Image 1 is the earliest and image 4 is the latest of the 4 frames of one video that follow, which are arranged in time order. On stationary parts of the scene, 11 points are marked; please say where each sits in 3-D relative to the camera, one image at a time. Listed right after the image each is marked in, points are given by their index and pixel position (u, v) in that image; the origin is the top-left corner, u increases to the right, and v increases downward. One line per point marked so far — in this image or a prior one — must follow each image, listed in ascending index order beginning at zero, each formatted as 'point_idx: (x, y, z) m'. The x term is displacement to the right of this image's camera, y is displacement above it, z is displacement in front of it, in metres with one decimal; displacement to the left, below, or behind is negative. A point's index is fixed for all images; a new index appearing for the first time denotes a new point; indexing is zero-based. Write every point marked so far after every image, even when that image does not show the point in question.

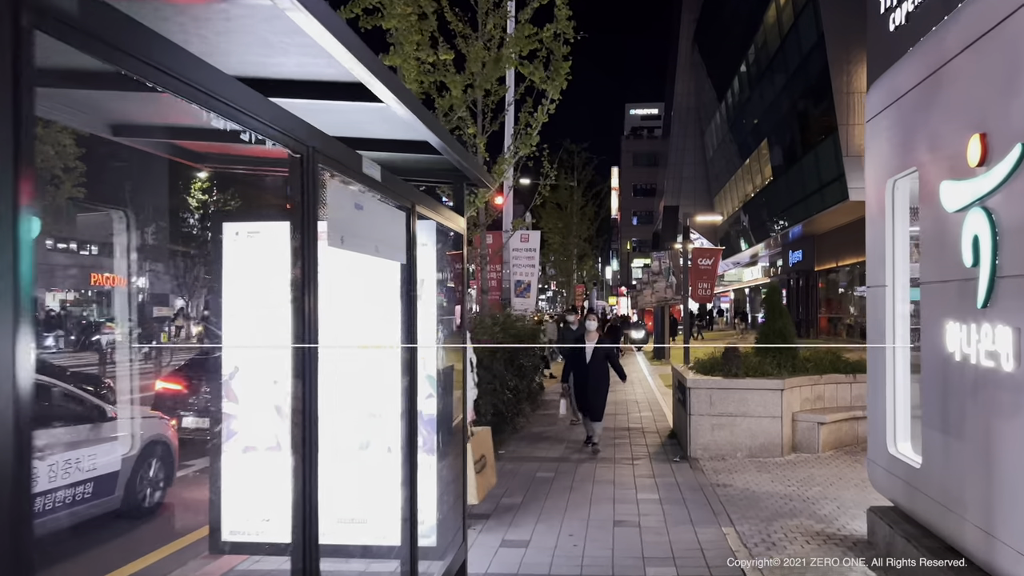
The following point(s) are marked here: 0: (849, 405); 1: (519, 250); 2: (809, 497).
0: (+4.1, -1.4, +9.7) m
1: (+0.2, +0.7, +15.3) m
2: (+2.6, -1.9, +7.2) m
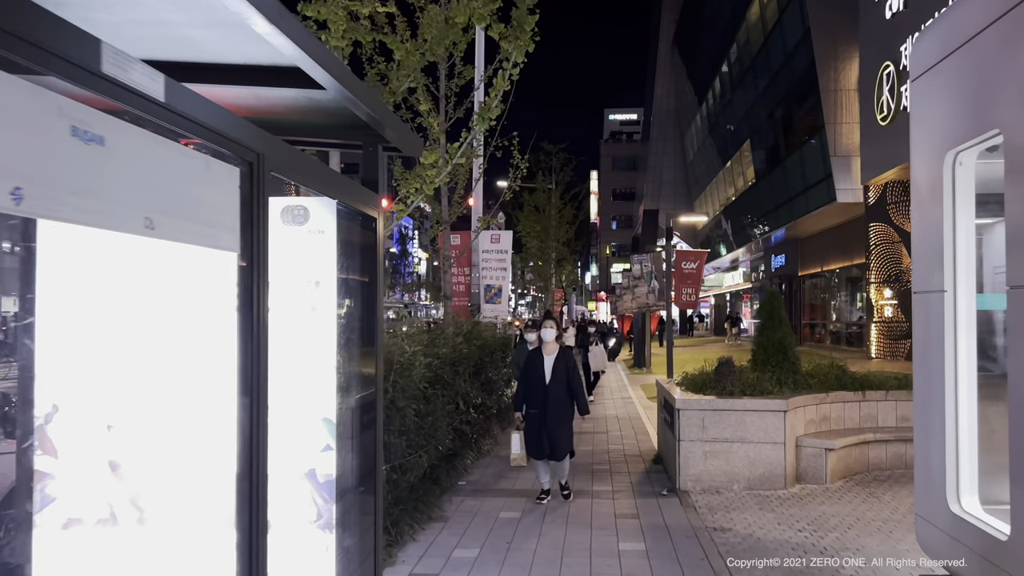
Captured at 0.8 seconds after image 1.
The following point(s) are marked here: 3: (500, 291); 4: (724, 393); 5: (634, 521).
0: (+3.7, -1.5, +8.6) m
1: (-0.4, +0.6, +14.0) m
2: (+2.3, -1.9, +6.0) m
3: (-0.2, 0.0, +14.1) m
4: (+2.1, -1.0, +8.1) m
5: (+1.0, -1.9, +6.7) m
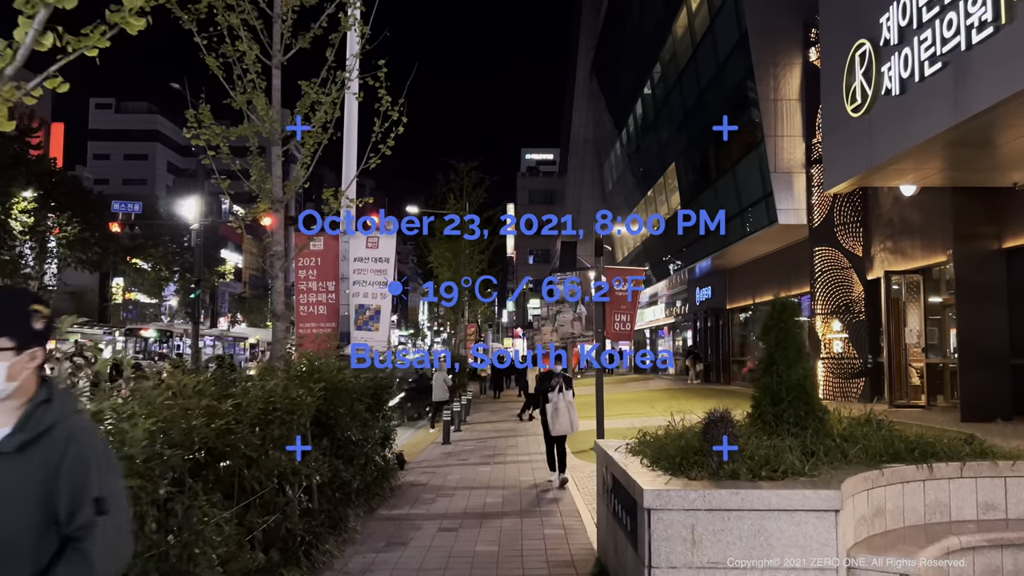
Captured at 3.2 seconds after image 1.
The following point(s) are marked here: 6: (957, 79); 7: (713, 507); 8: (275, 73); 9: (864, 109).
0: (+2.7, -1.5, +5.2) m
1: (-1.9, +0.3, +10.4) m
2: (+1.6, -1.8, +2.5) m
3: (-1.7, -0.3, +10.4) m
4: (+1.2, -1.1, +4.7) m
5: (+0.2, -1.9, +3.1) m
6: (+5.6, +2.6, +10.1) m
7: (+1.1, -1.1, +4.3) m
8: (-2.1, +1.9, +7.3) m
9: (+5.4, +2.7, +12.4) m
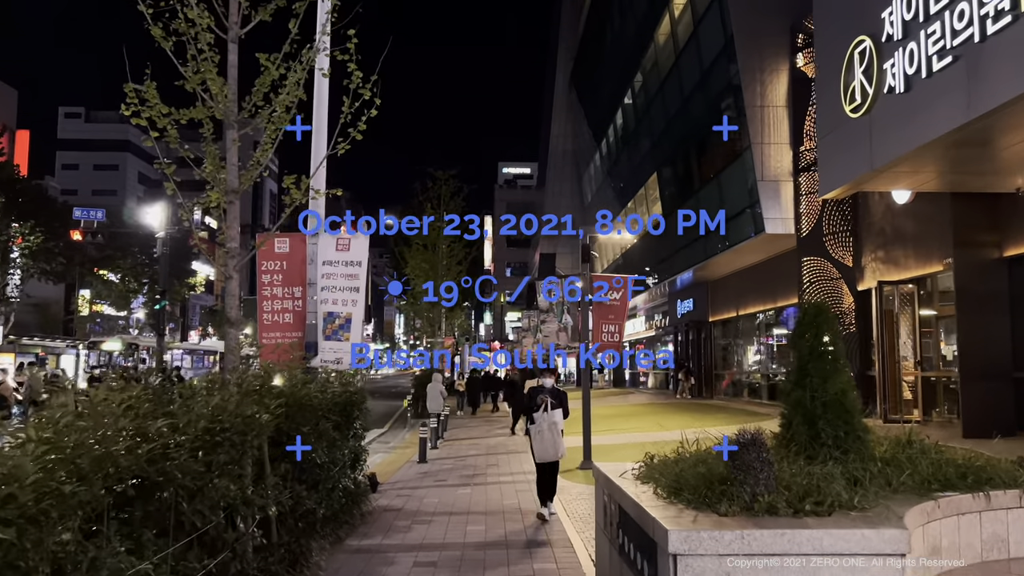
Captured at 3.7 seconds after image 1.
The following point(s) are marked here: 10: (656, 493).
0: (+2.6, -1.5, +4.5) m
1: (-2.1, +0.3, +9.5) m
2: (+1.6, -1.8, +1.7) m
3: (-1.9, -0.4, +9.5) m
4: (+1.2, -1.1, +3.9) m
5: (+0.2, -1.8, +2.3) m
6: (+5.4, +2.5, +9.5) m
7: (+1.0, -1.1, +3.5) m
8: (-2.2, +1.9, +6.5) m
9: (+5.1, +2.6, +11.8) m
10: (+0.8, -1.1, +4.4) m
